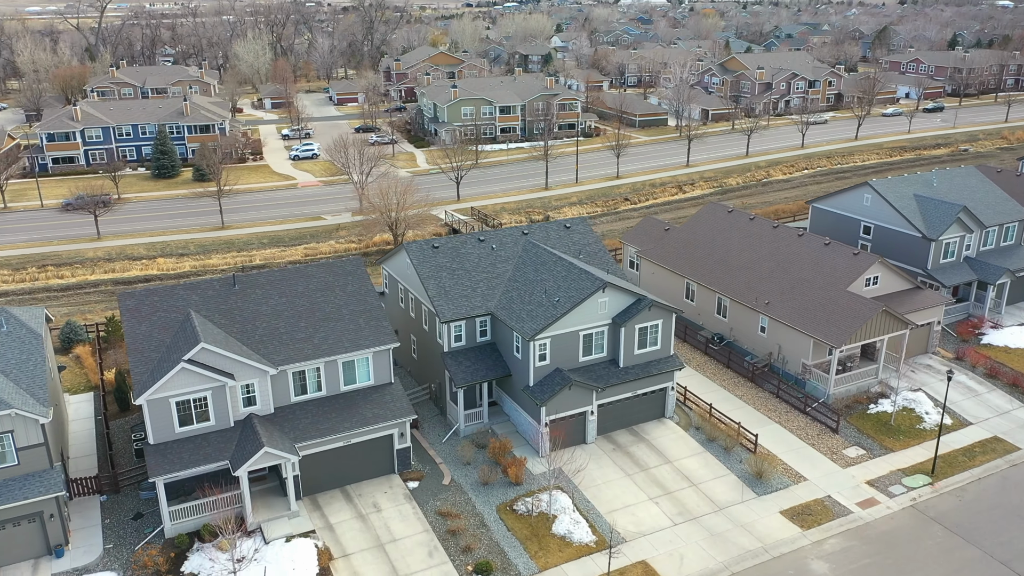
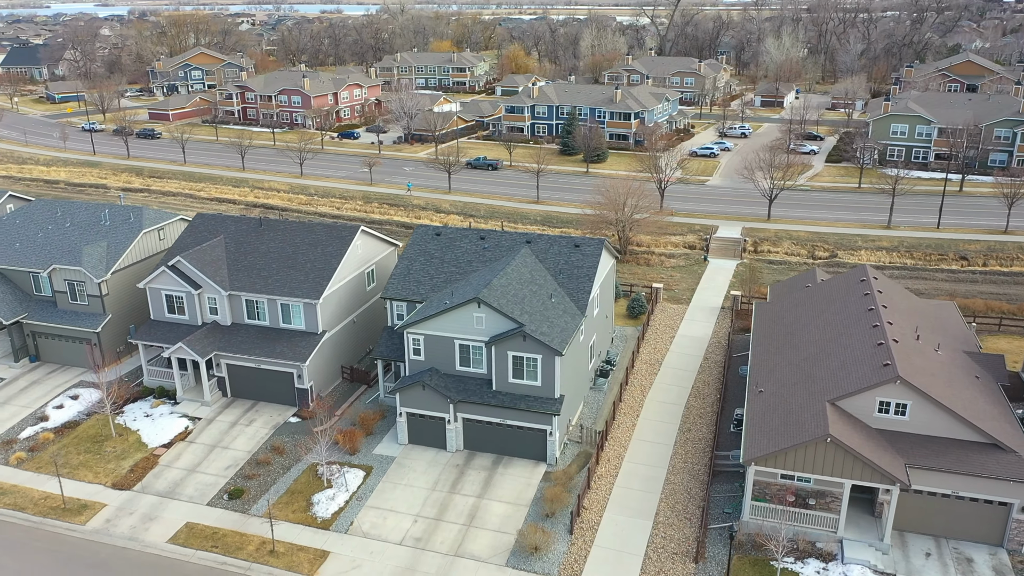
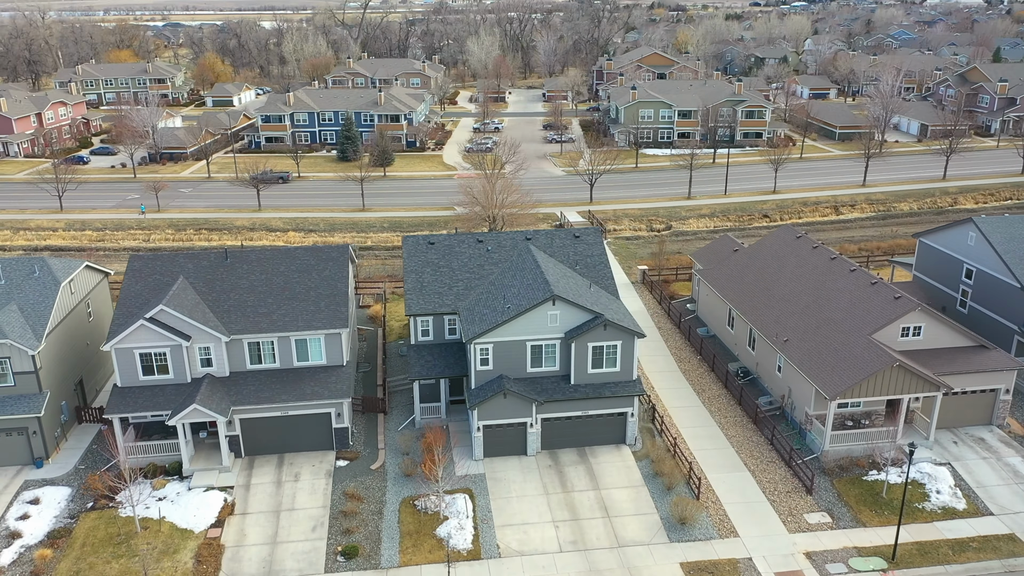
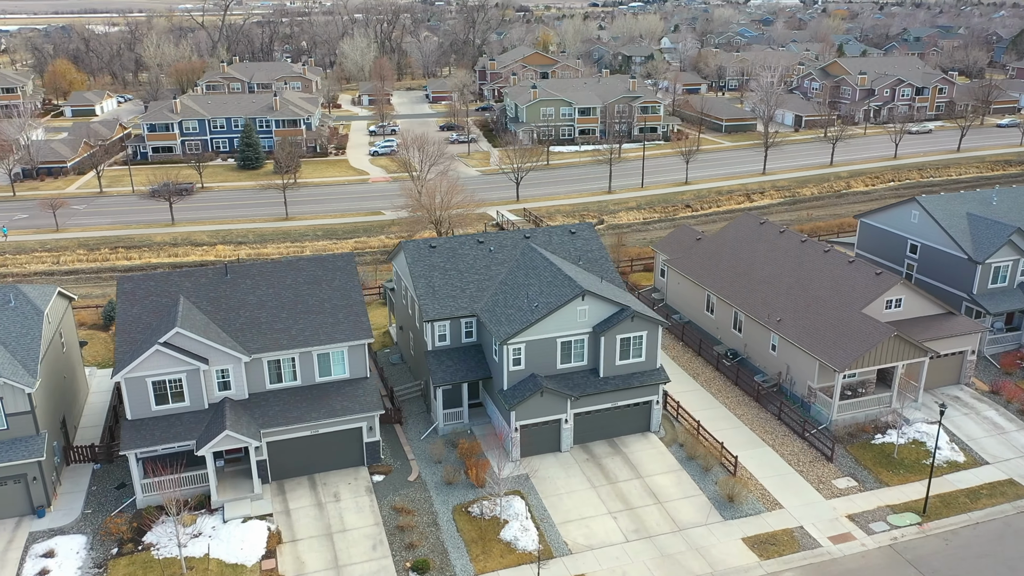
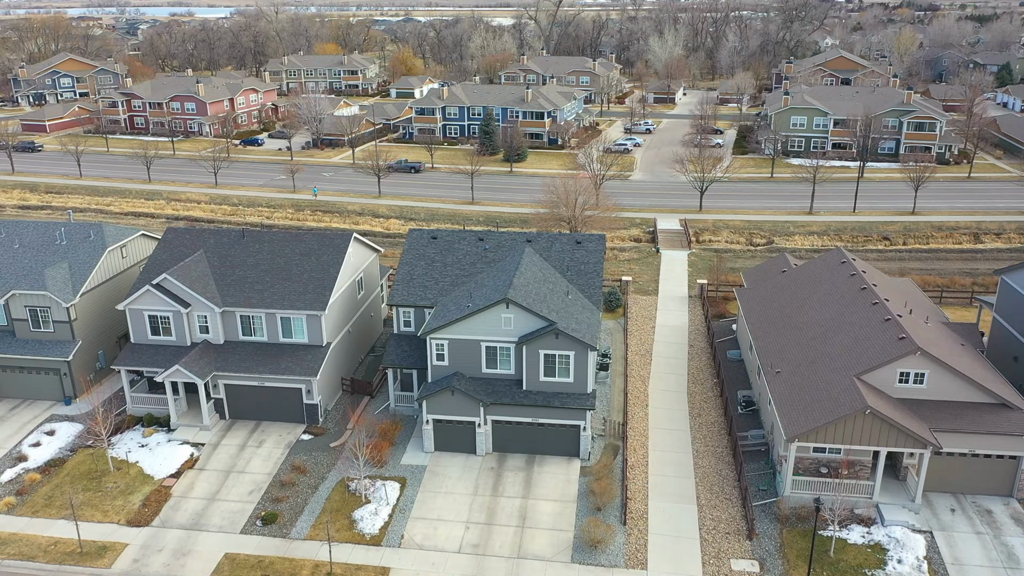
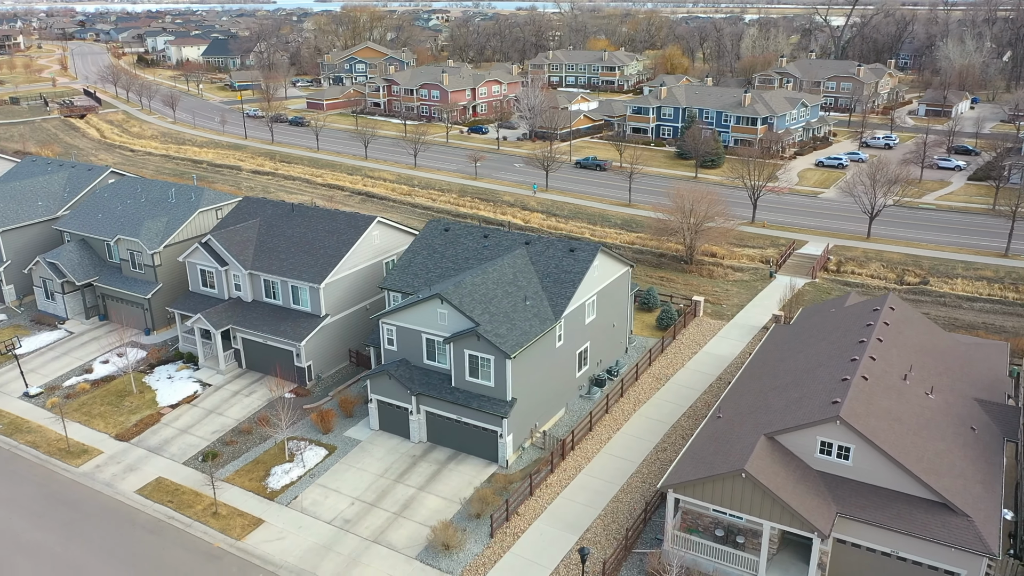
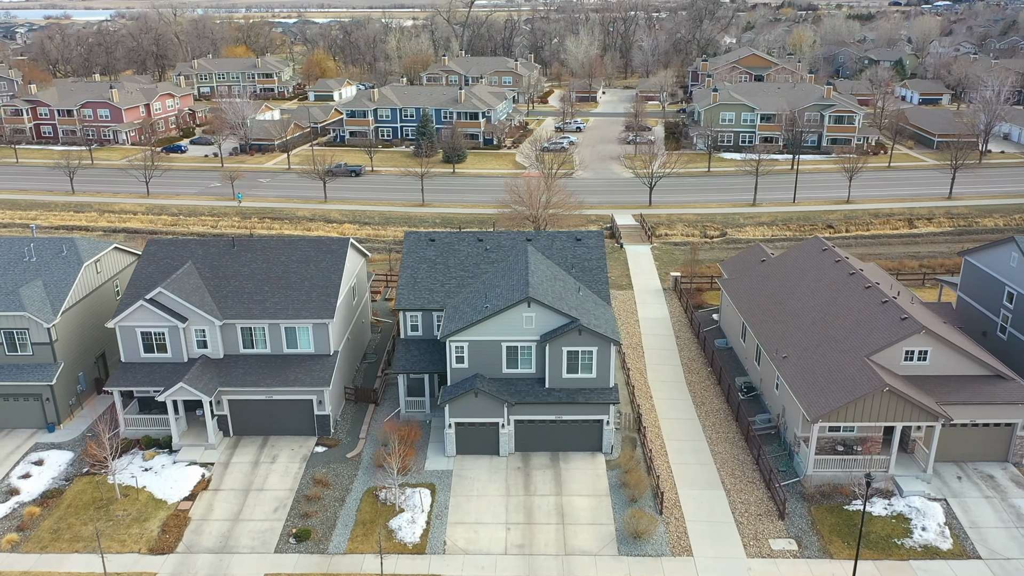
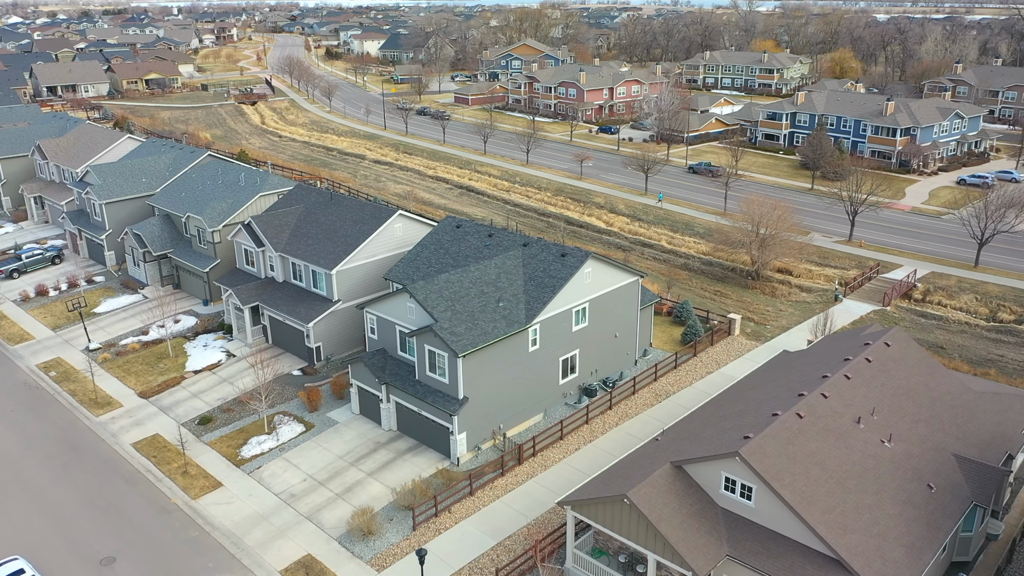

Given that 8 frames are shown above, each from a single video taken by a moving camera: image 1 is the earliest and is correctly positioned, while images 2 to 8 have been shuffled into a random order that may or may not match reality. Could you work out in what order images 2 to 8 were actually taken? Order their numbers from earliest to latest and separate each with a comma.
4, 3, 7, 5, 2, 6, 8
